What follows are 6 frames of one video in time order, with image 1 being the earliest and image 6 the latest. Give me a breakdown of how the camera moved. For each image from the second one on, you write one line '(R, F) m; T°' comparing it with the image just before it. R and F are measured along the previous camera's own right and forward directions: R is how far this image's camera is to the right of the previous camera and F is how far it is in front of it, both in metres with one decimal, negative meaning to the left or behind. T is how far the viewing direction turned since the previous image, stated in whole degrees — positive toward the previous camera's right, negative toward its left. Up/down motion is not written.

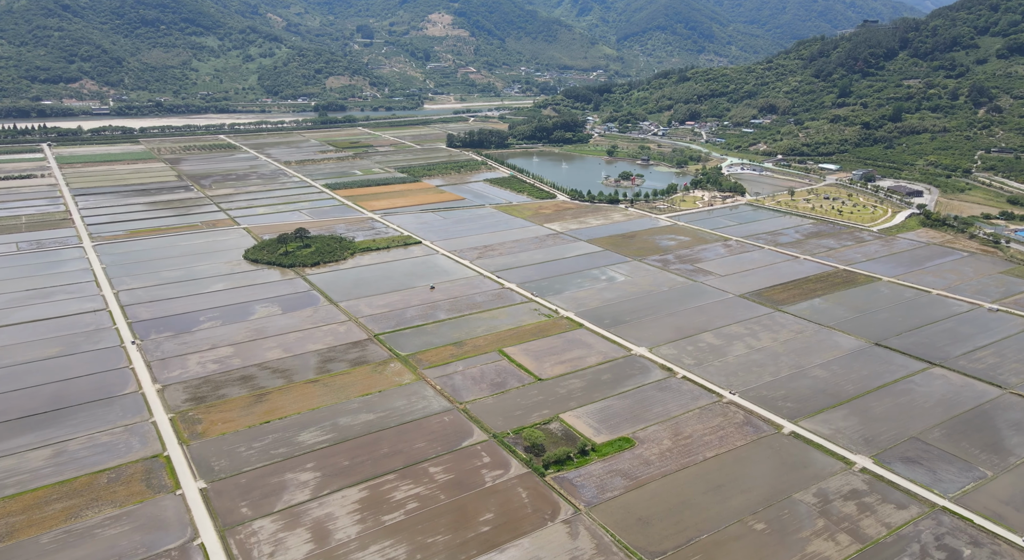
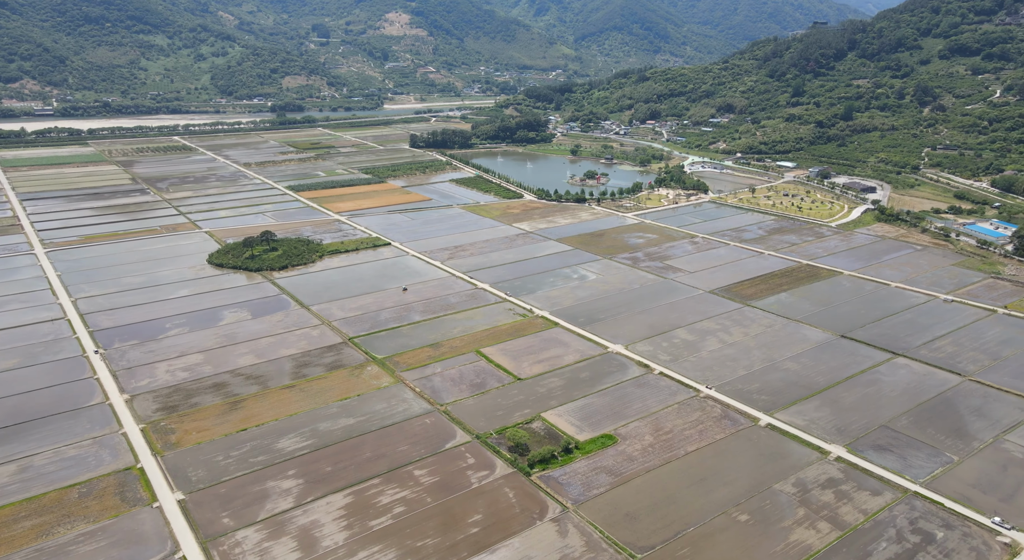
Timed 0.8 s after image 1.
(-0.8, 0.0) m; +3°
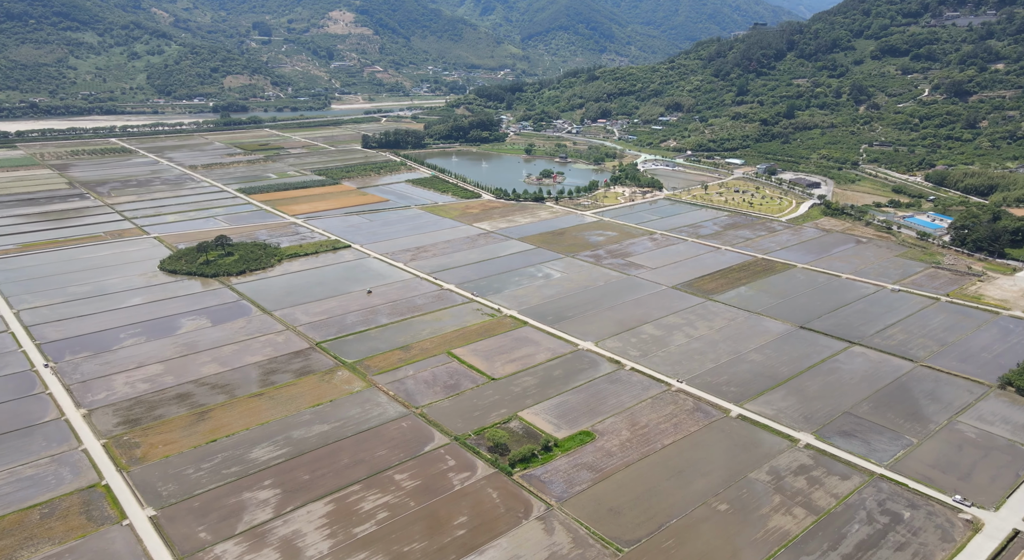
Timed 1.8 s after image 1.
(-1.0, 0.0) m; +4°
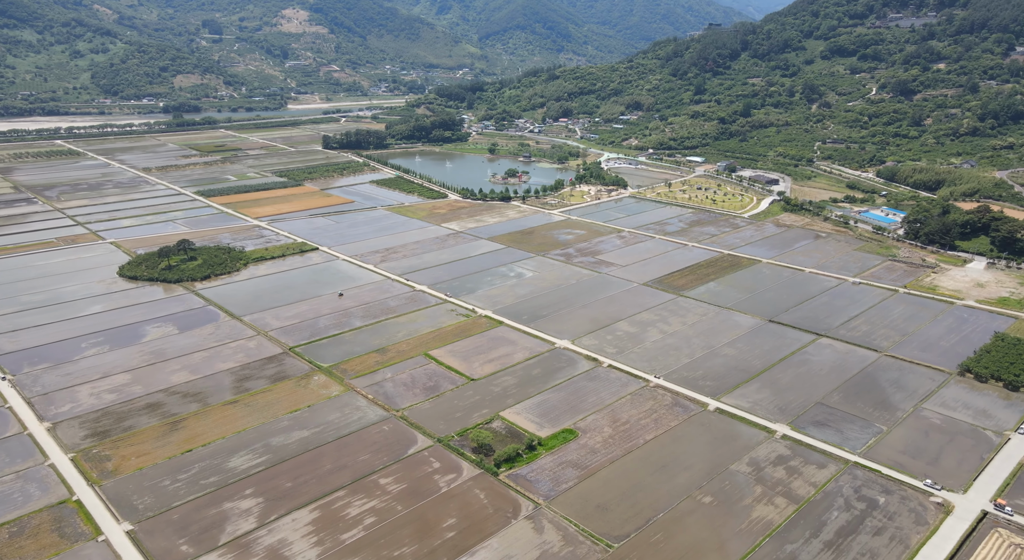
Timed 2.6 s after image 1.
(-0.8, 0.0) m; +4°
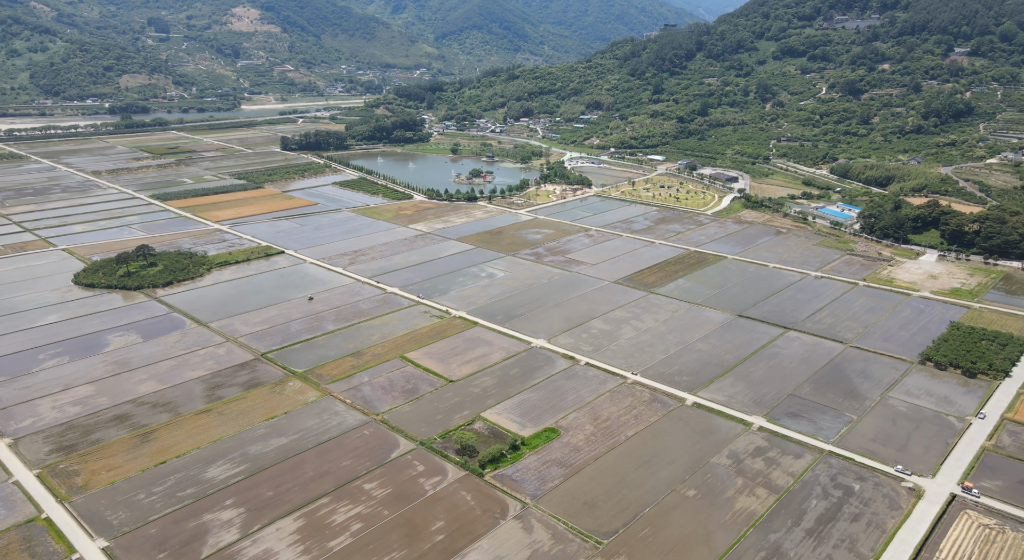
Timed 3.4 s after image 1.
(-0.8, +0.1) m; +4°
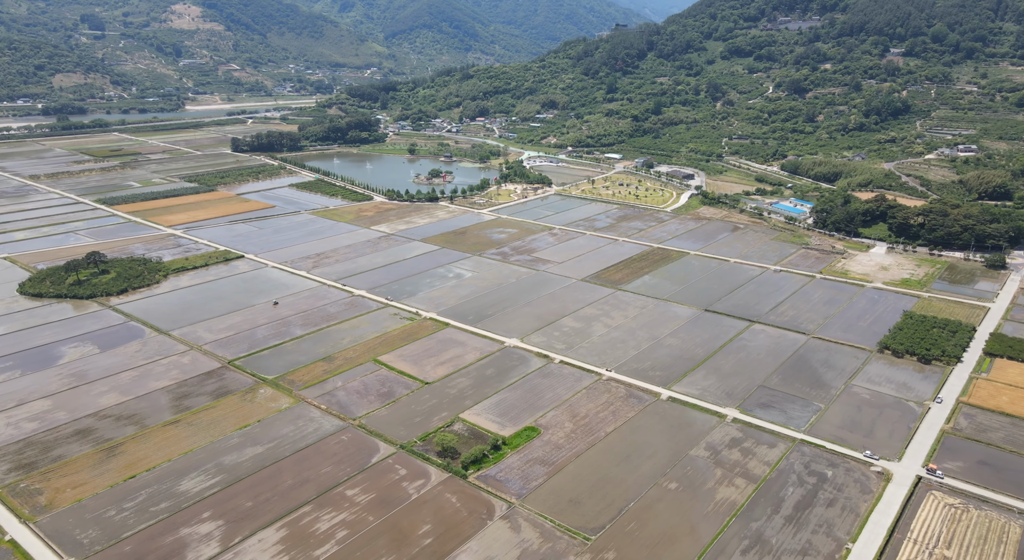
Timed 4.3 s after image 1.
(-0.9, +0.1) m; +4°
